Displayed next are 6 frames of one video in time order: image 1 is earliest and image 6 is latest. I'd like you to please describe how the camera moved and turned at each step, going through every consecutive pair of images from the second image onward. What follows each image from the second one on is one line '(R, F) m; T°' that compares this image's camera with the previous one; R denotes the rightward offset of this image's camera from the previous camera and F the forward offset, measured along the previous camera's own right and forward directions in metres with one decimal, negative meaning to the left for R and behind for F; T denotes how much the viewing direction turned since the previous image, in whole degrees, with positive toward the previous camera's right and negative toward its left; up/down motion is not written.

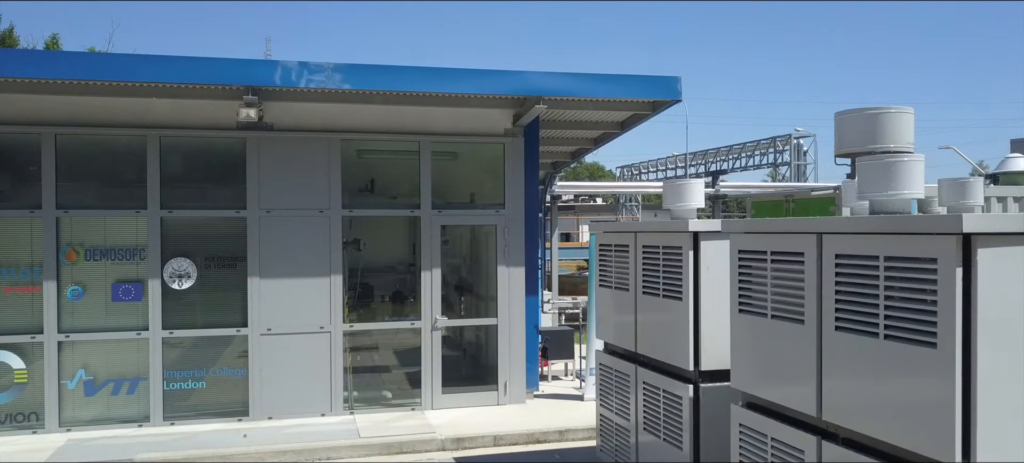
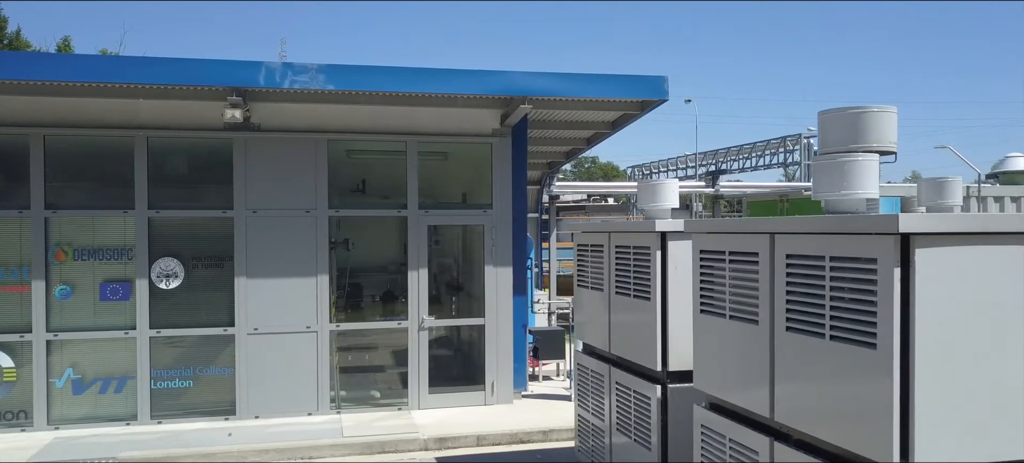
(+0.3, 0.0) m; -1°
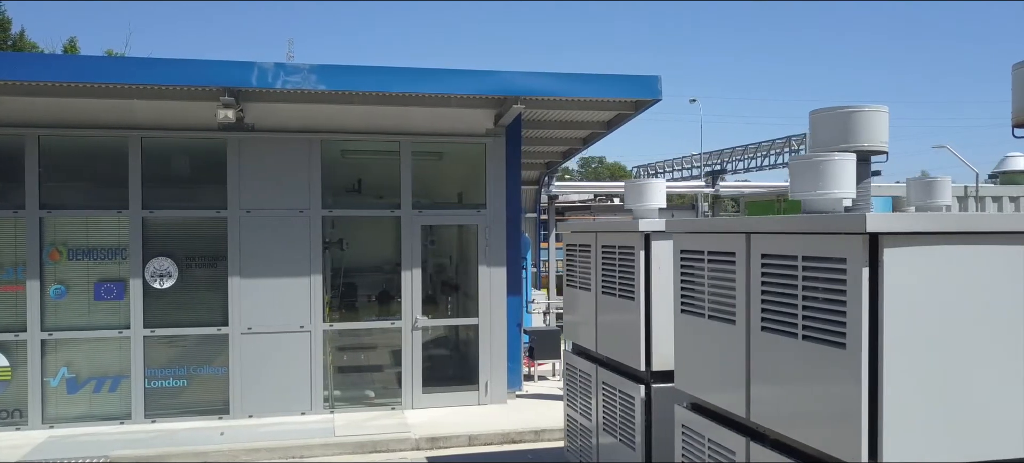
(+0.1, 0.0) m; 0°
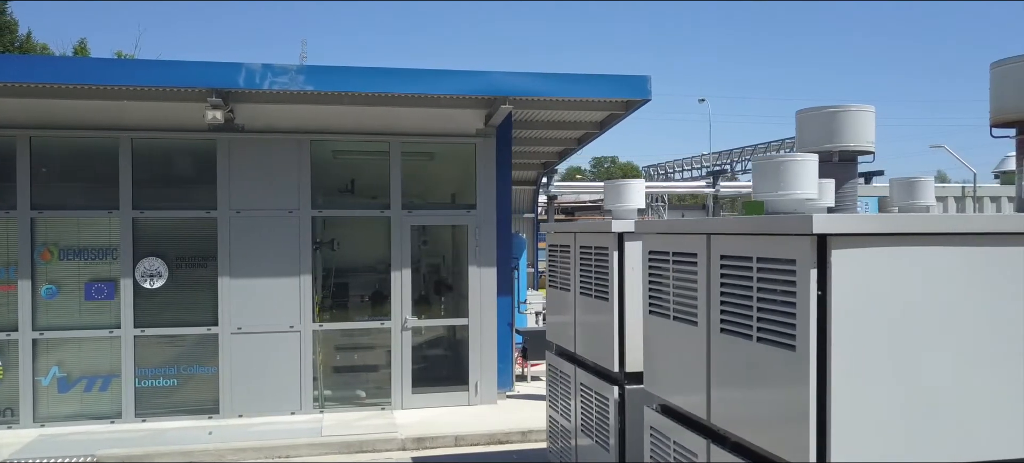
(+0.2, 0.0) m; -1°
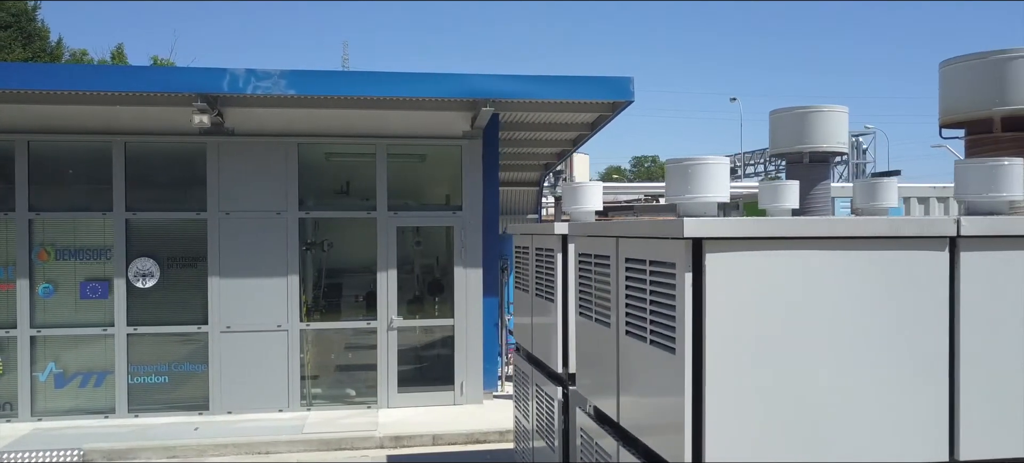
(+0.5, 0.0) m; -3°
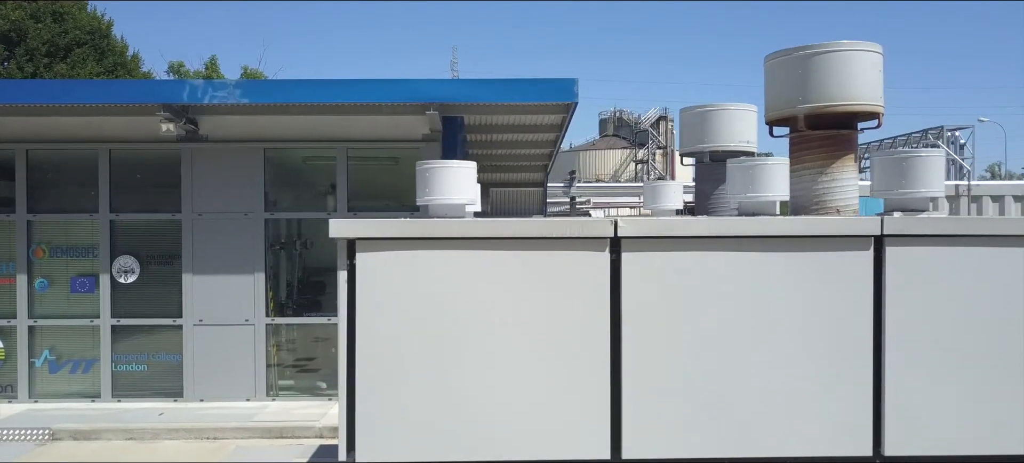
(+1.6, -0.1) m; -7°
